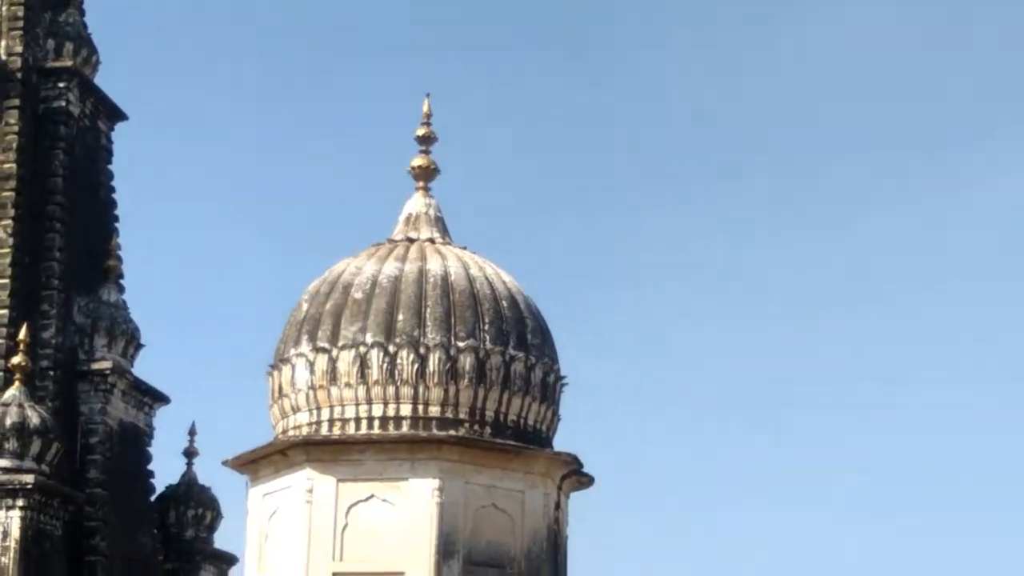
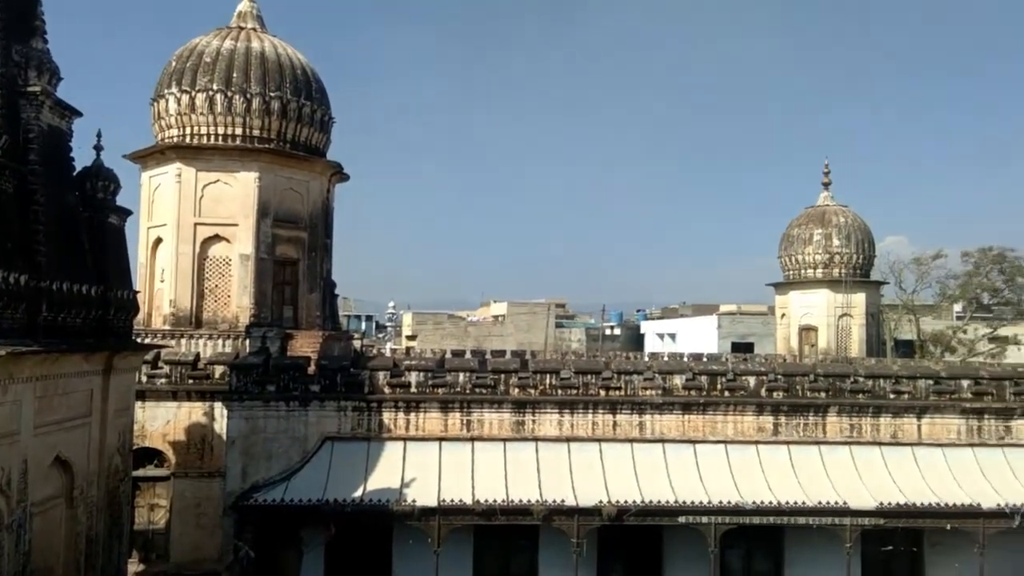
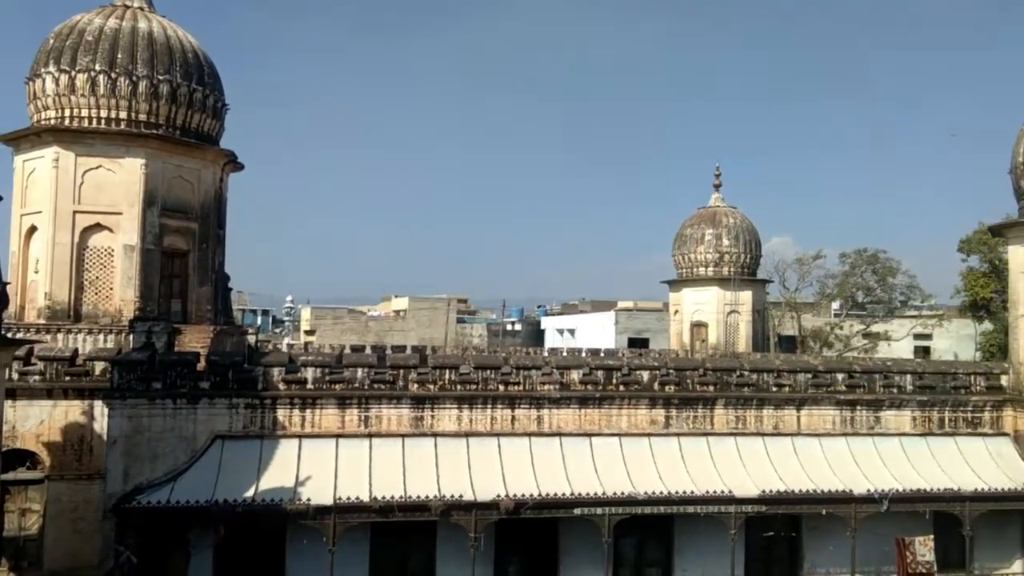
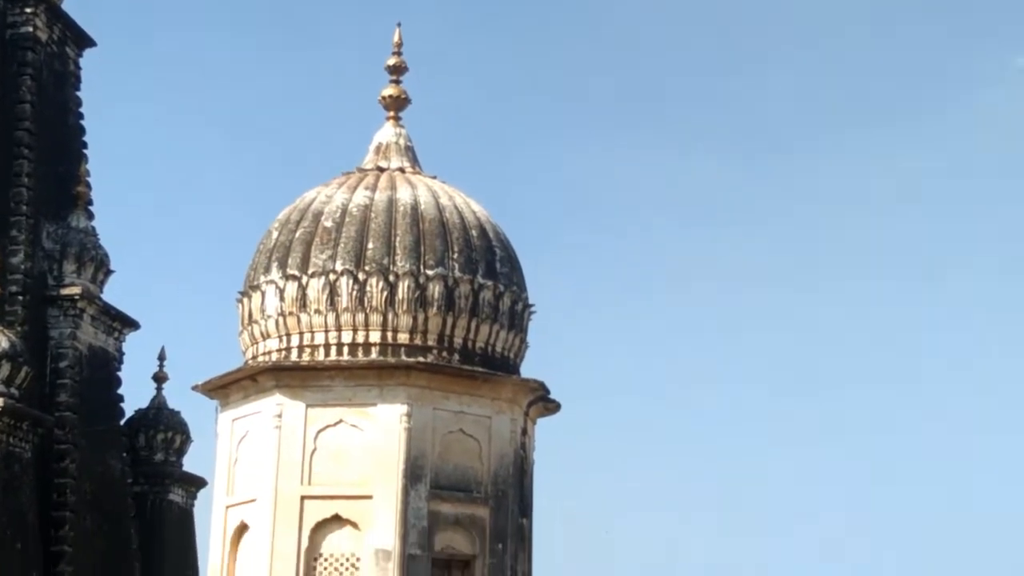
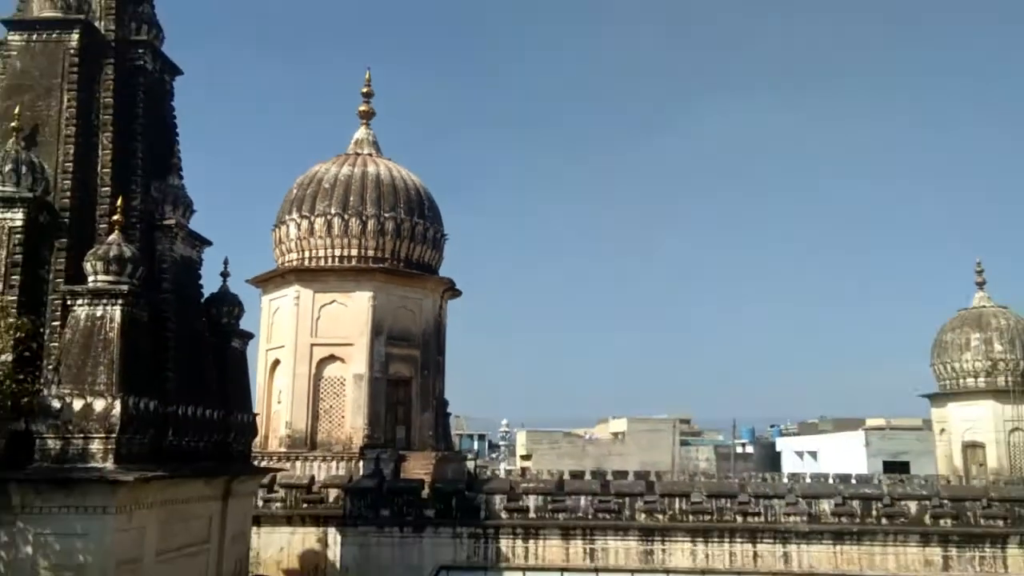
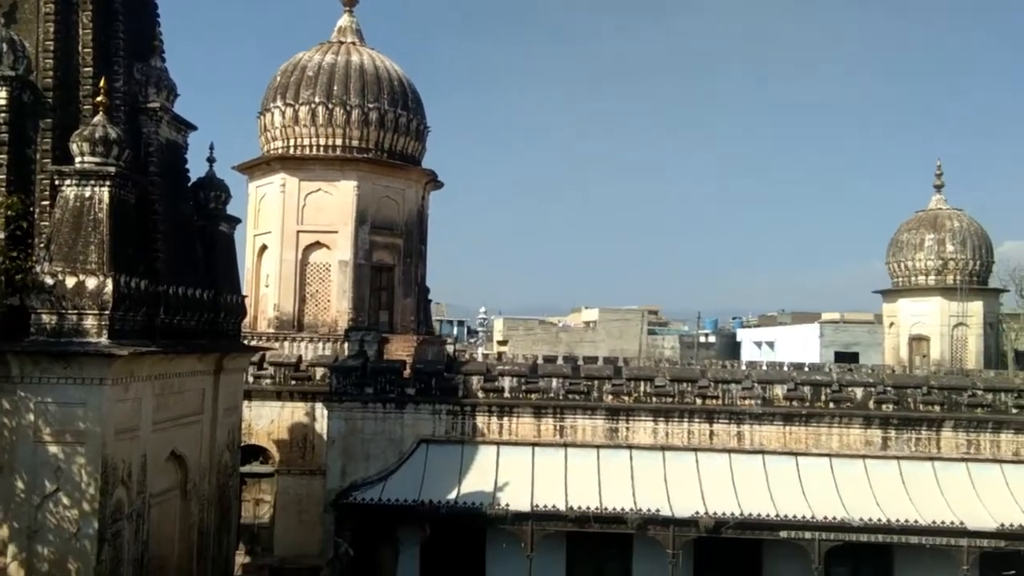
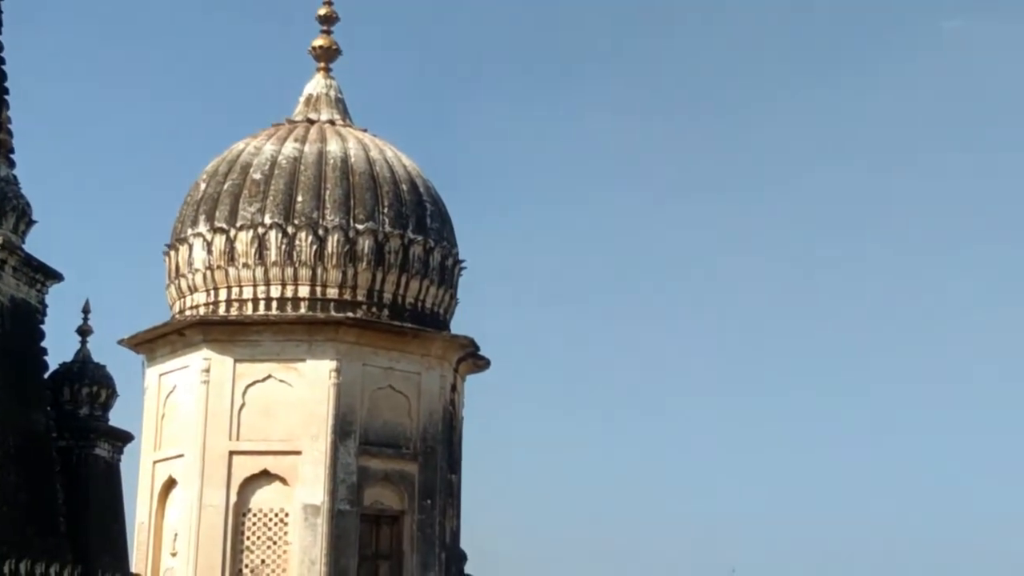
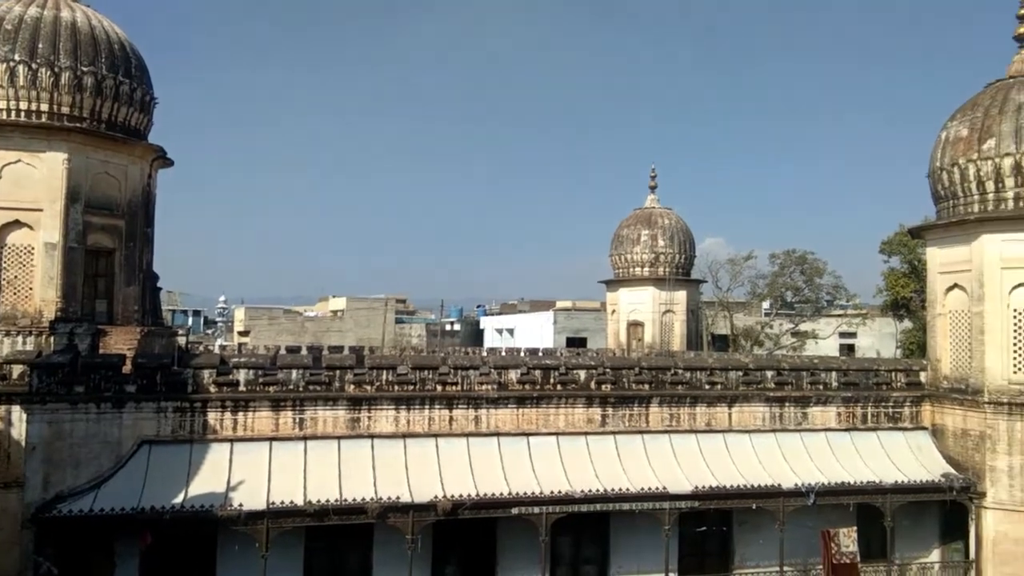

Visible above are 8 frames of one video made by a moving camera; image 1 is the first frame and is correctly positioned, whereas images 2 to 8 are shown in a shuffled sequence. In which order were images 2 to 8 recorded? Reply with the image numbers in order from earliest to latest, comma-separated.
4, 7, 5, 6, 2, 3, 8
